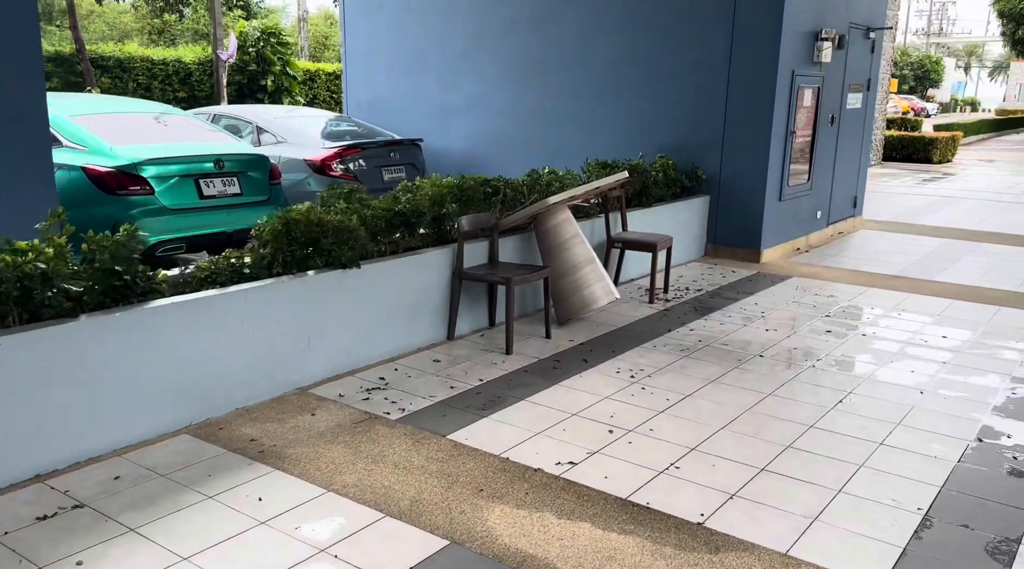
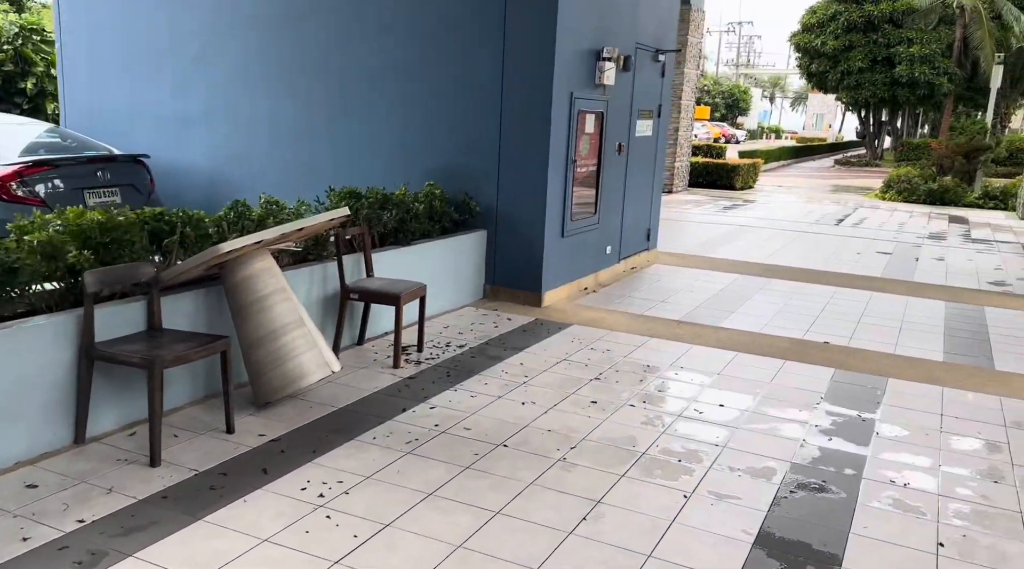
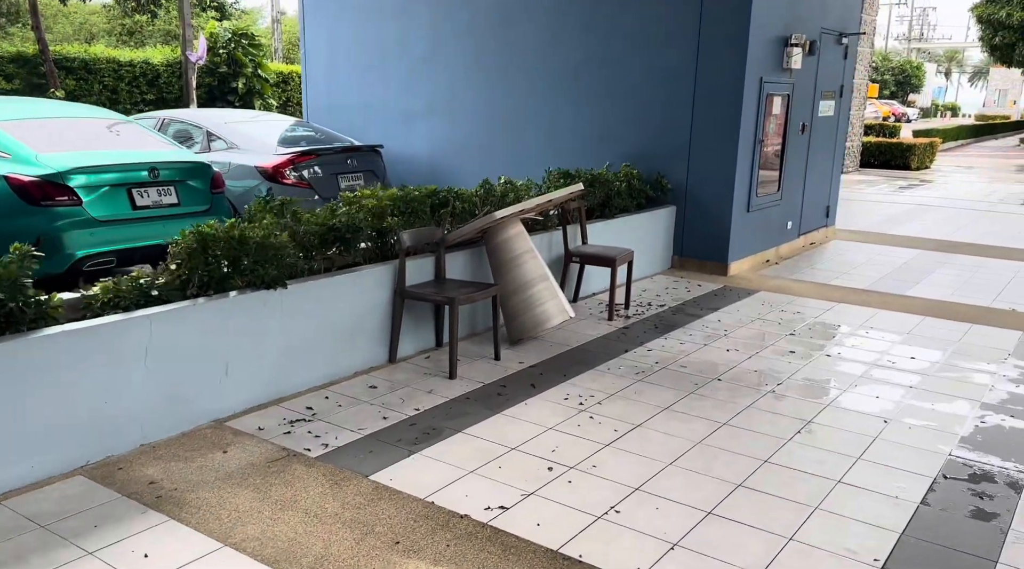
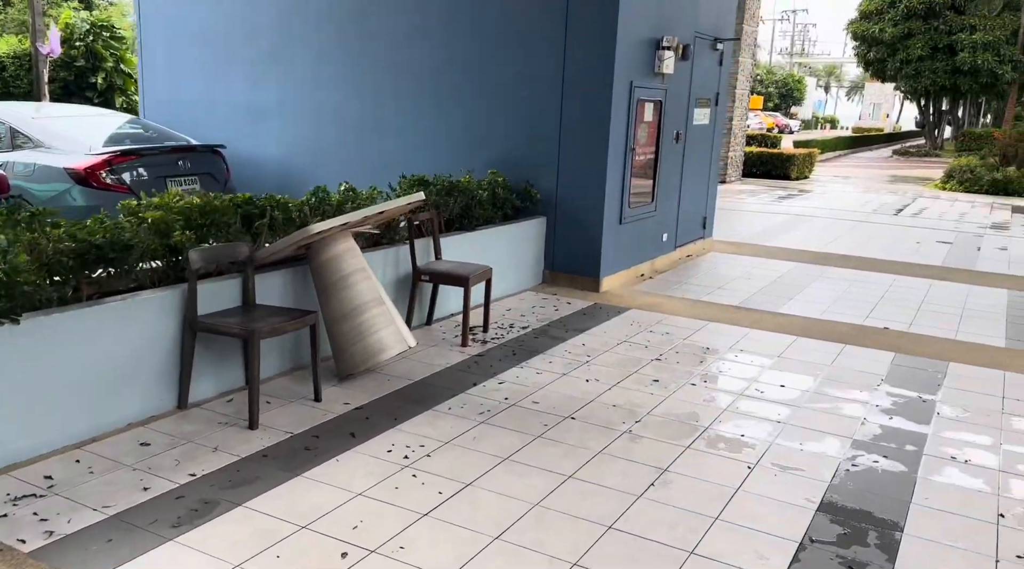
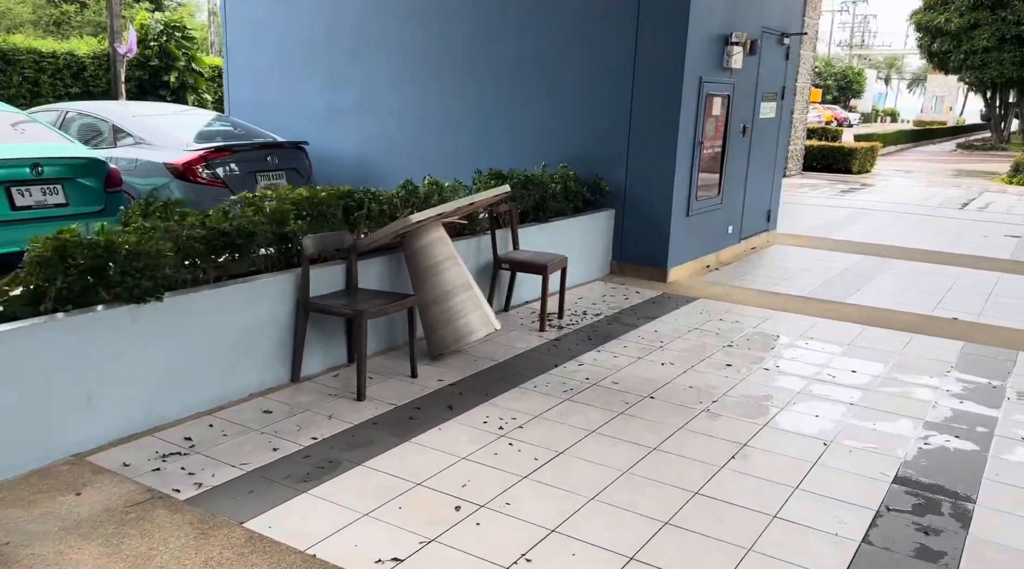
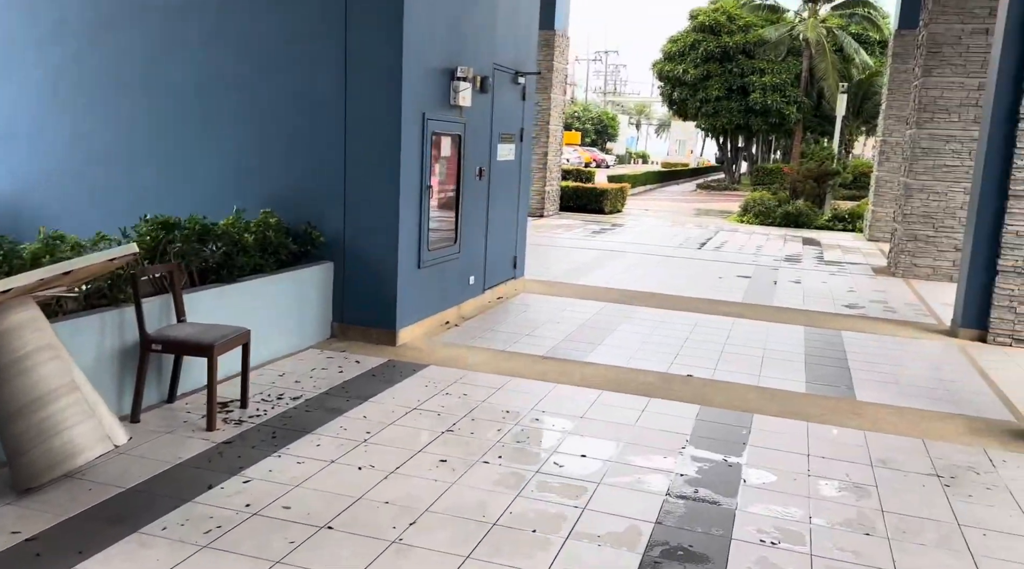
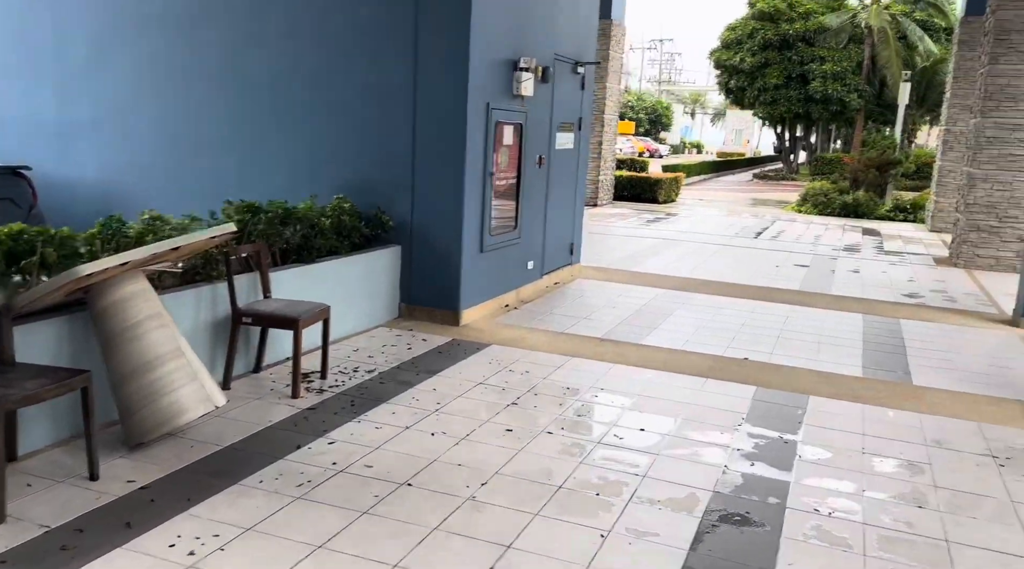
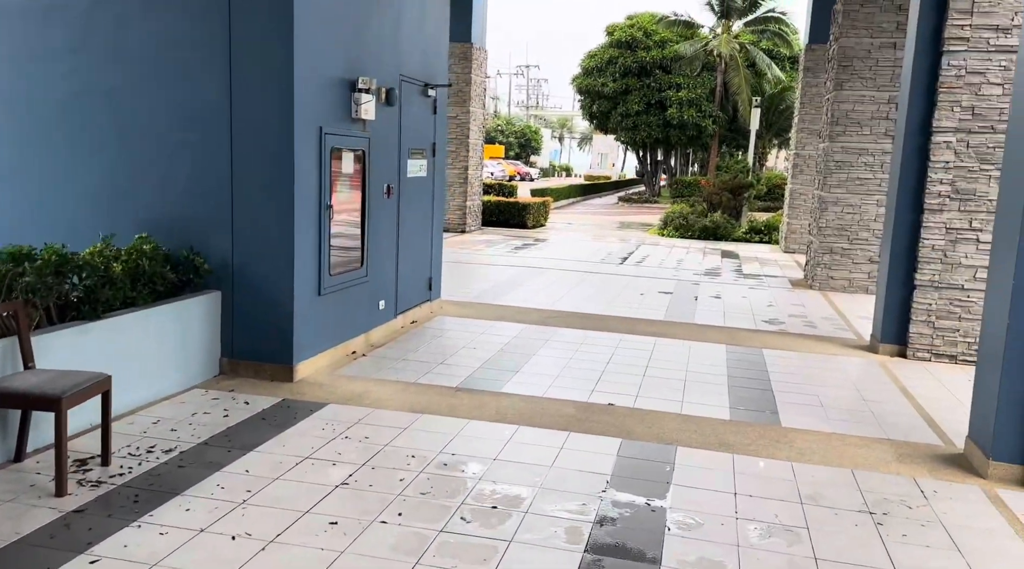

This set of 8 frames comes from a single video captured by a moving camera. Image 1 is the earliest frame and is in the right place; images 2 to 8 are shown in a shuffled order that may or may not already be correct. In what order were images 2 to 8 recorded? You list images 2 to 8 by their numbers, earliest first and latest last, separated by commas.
3, 5, 4, 2, 7, 6, 8
